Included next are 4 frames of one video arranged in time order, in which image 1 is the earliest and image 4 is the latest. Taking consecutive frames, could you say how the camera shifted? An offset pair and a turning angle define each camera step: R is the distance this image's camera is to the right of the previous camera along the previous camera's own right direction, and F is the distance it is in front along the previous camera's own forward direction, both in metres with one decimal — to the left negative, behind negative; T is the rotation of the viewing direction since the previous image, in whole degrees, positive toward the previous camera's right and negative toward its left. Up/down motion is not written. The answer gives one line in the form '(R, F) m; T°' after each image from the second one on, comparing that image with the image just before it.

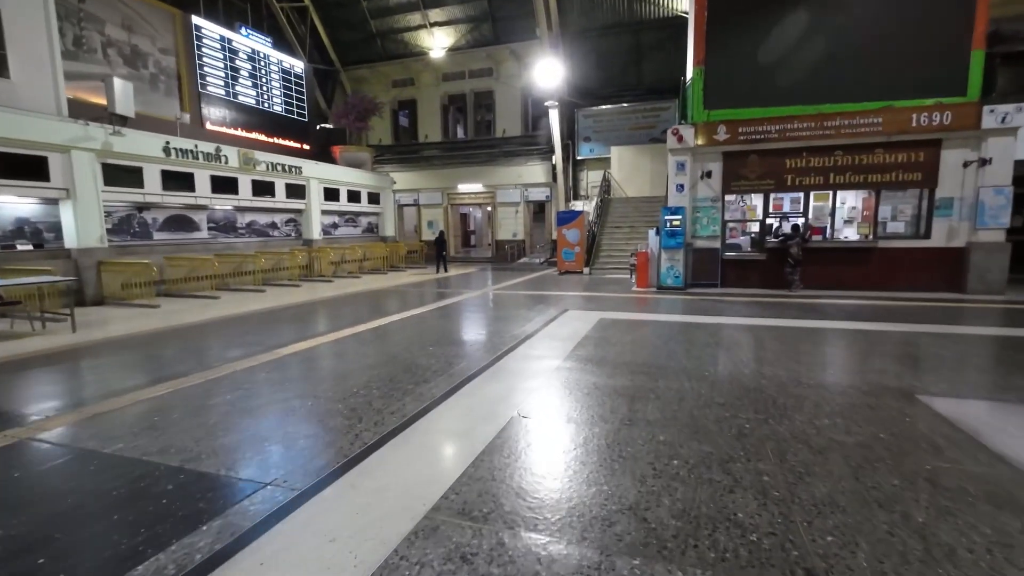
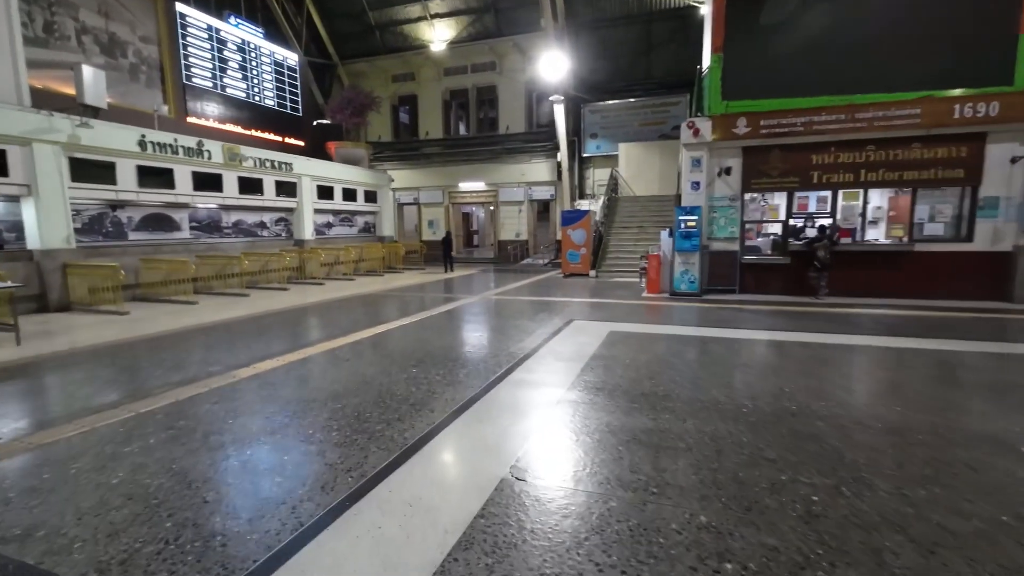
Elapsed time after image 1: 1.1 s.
(+0.1, +0.7) m; -1°
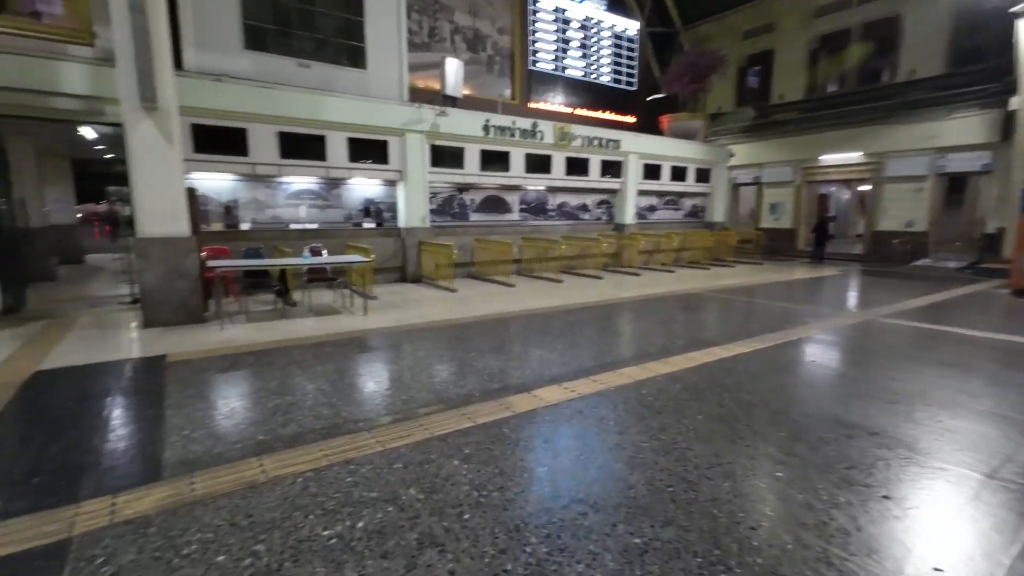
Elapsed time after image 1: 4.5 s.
(-0.6, +1.7) m; -36°
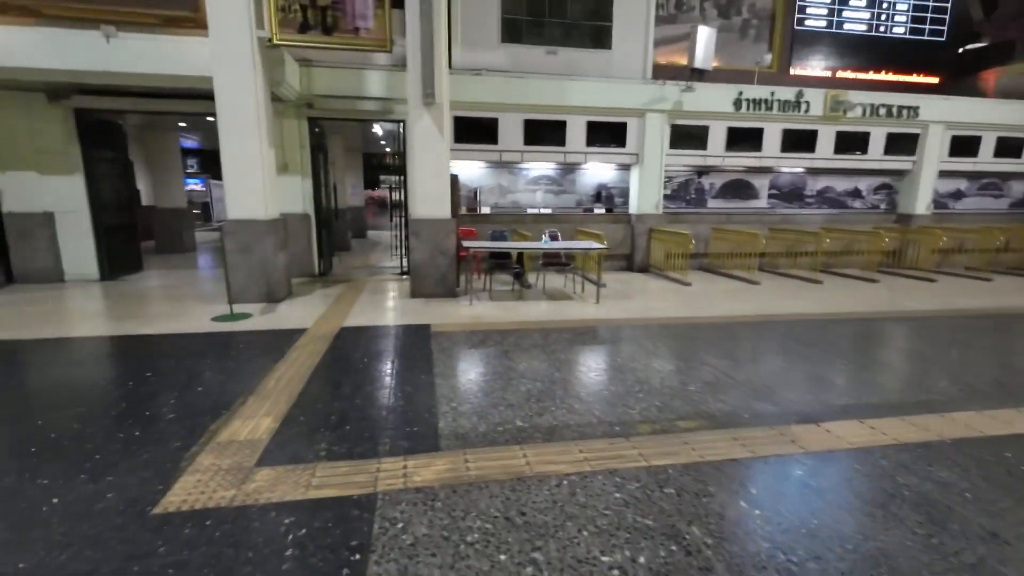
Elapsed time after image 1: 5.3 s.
(-0.4, +0.2) m; -24°
